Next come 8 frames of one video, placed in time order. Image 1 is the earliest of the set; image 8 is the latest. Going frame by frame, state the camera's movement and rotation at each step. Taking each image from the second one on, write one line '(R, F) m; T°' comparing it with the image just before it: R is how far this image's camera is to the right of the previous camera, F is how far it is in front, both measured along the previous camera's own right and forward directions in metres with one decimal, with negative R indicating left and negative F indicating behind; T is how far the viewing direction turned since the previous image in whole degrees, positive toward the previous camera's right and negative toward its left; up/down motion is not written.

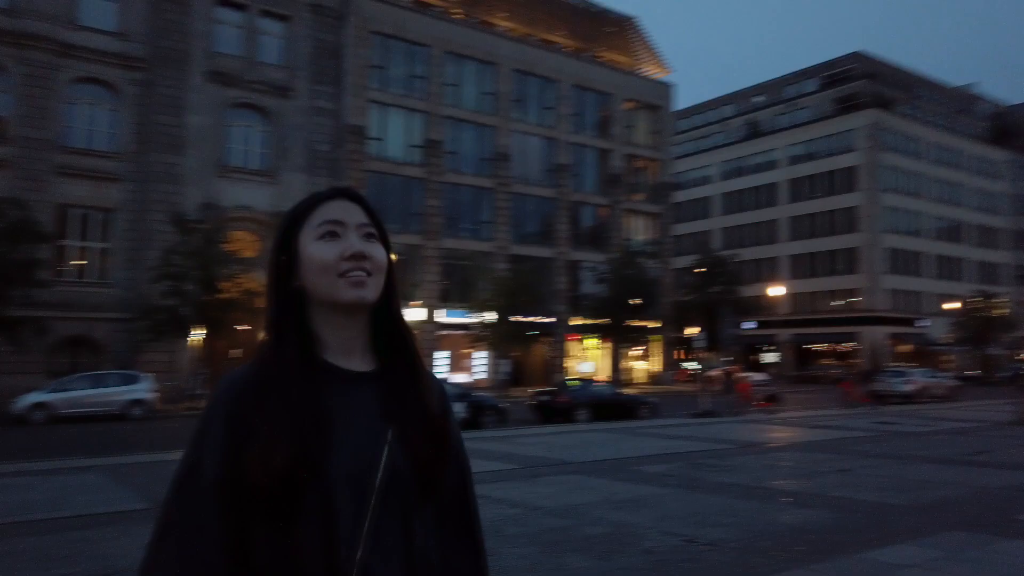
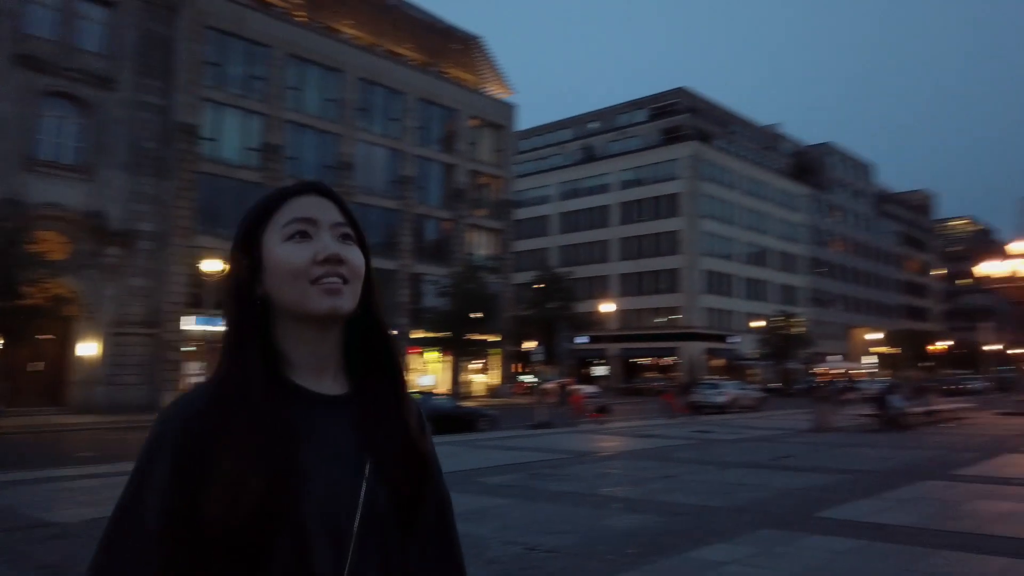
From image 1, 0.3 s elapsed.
(-0.1, -0.1) m; +12°
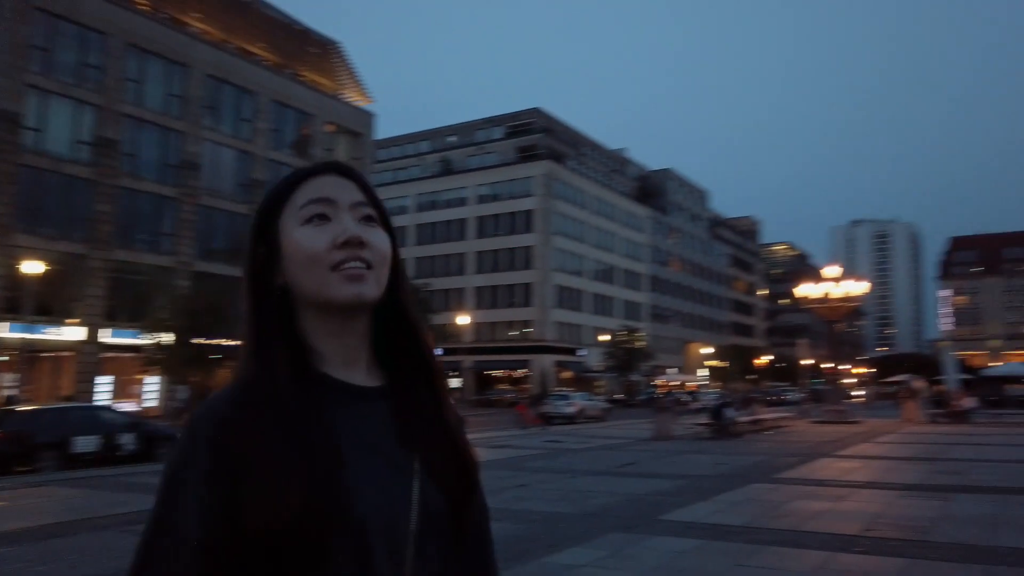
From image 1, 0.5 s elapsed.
(-0.1, 0.0) m; +11°
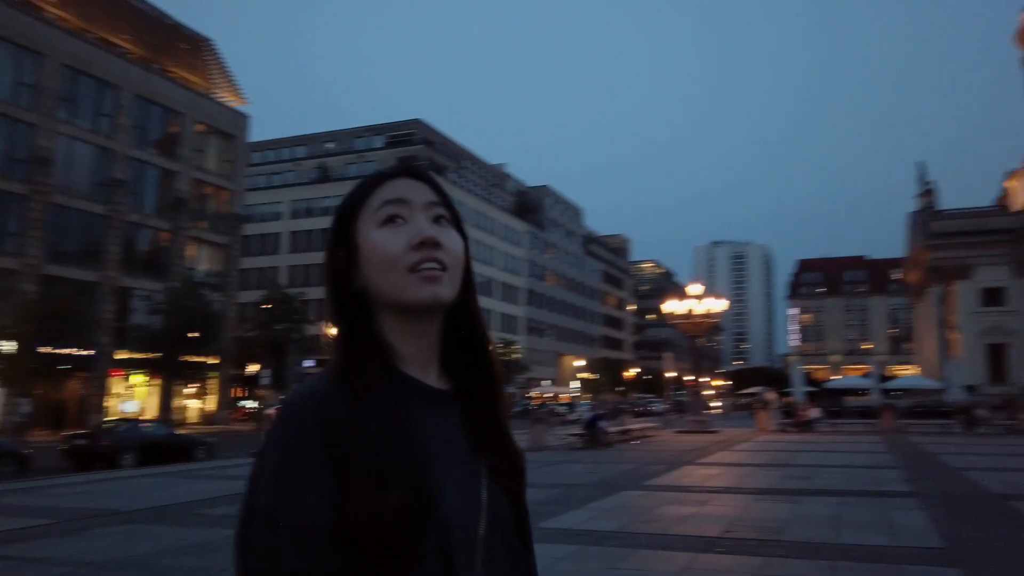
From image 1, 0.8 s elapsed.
(-0.1, -0.1) m; +9°
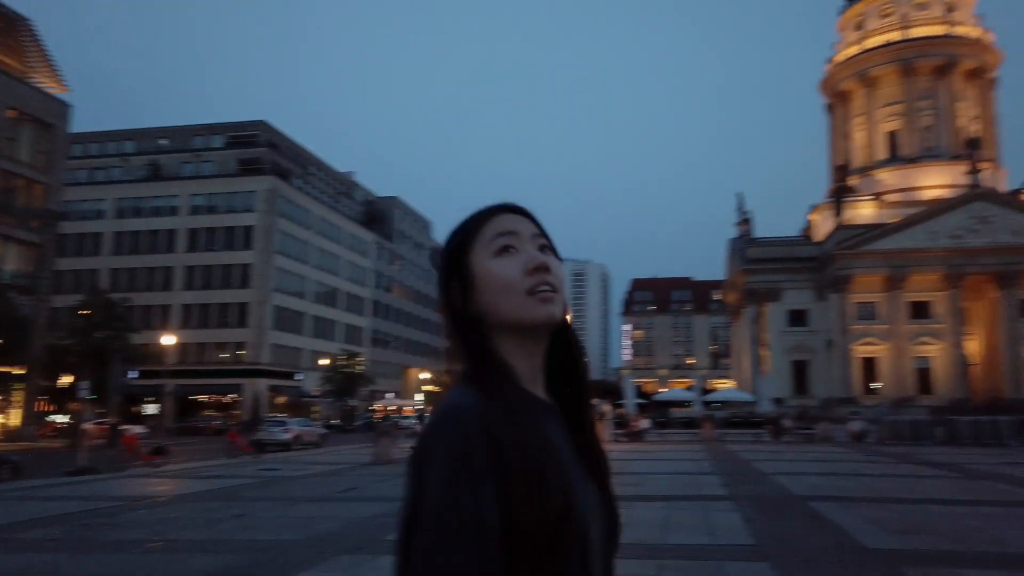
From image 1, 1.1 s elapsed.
(-0.2, -0.2) m; +12°
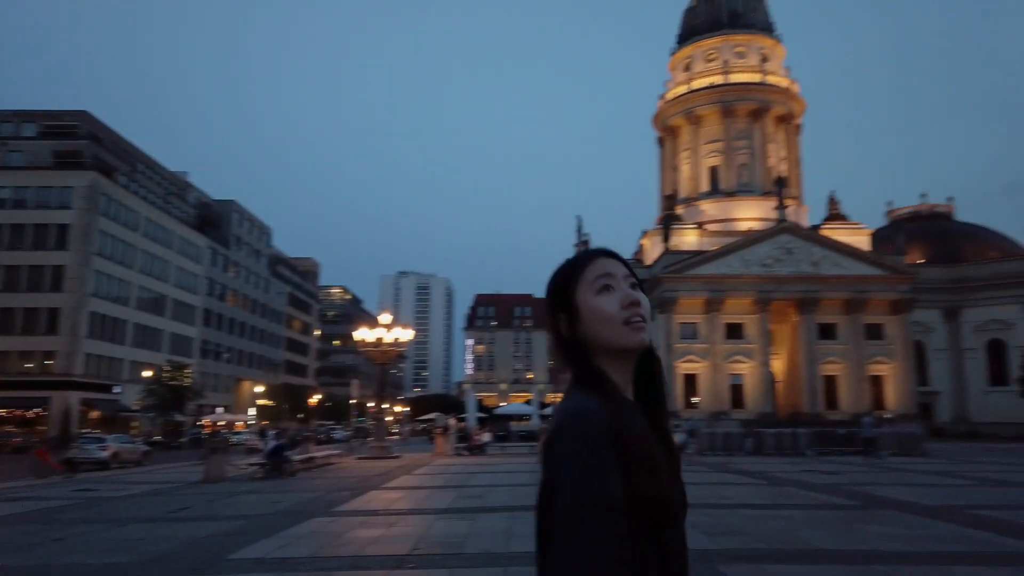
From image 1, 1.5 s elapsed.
(-0.2, -0.4) m; +12°
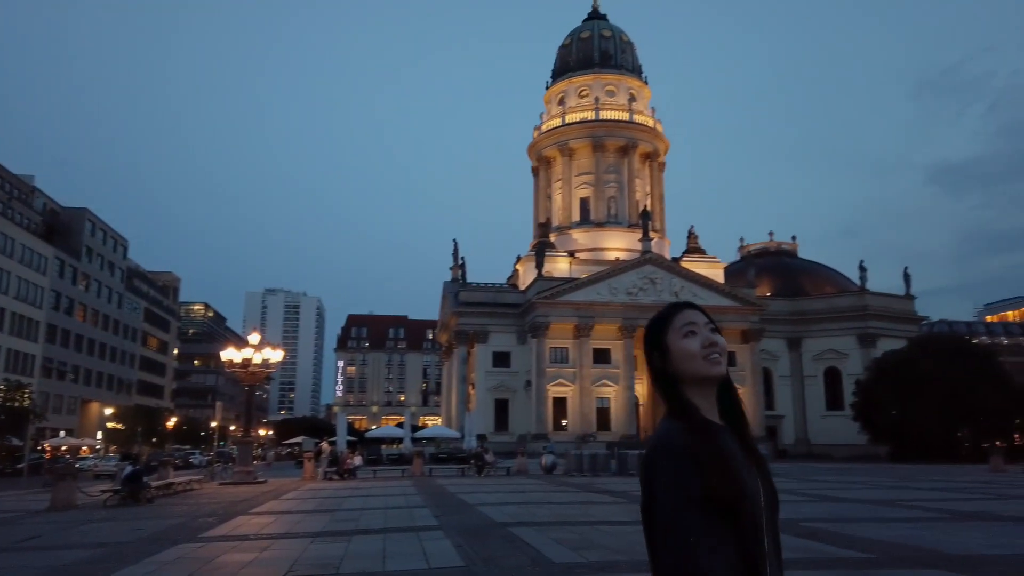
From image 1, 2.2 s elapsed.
(-0.2, -0.6) m; +10°
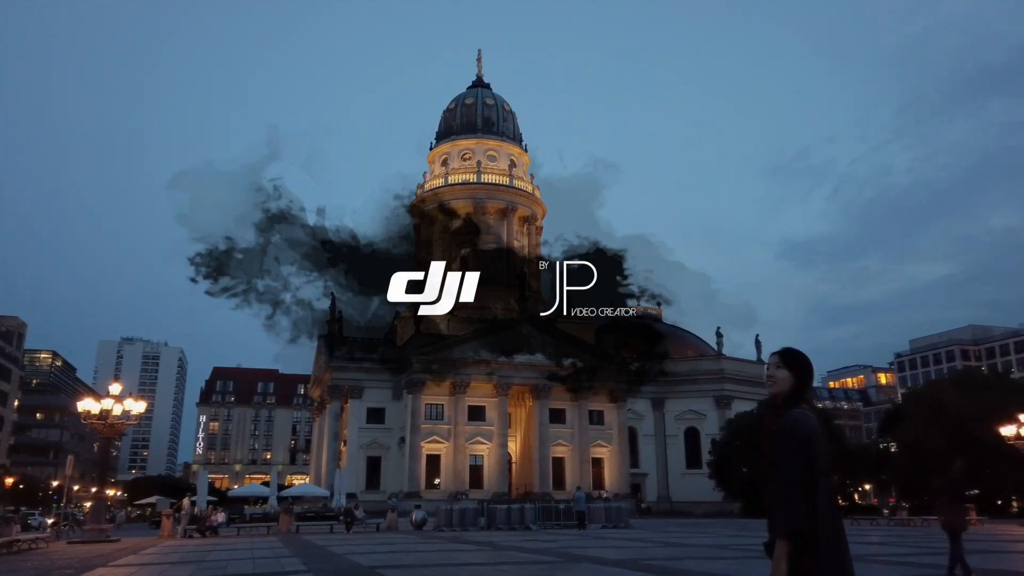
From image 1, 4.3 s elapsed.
(0.0, -1.5) m; +9°
